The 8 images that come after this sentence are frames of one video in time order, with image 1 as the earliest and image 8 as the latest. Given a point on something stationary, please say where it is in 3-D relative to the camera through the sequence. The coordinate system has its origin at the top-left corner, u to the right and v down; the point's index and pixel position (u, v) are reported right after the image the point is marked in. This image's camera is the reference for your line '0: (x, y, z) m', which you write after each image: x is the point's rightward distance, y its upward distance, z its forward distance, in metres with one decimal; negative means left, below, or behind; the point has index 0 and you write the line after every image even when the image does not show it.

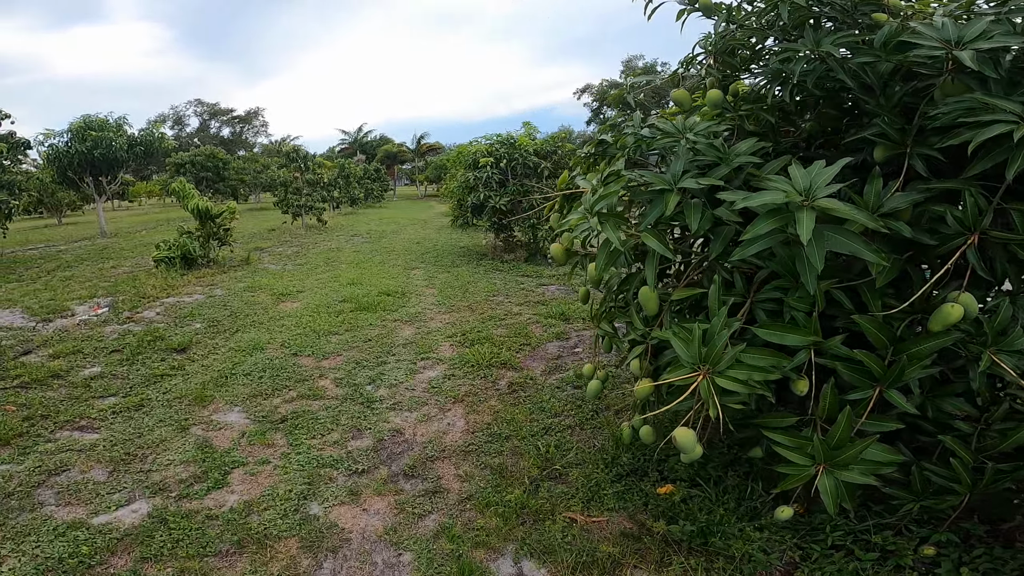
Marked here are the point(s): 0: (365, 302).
0: (-1.7, -0.2, +5.7) m
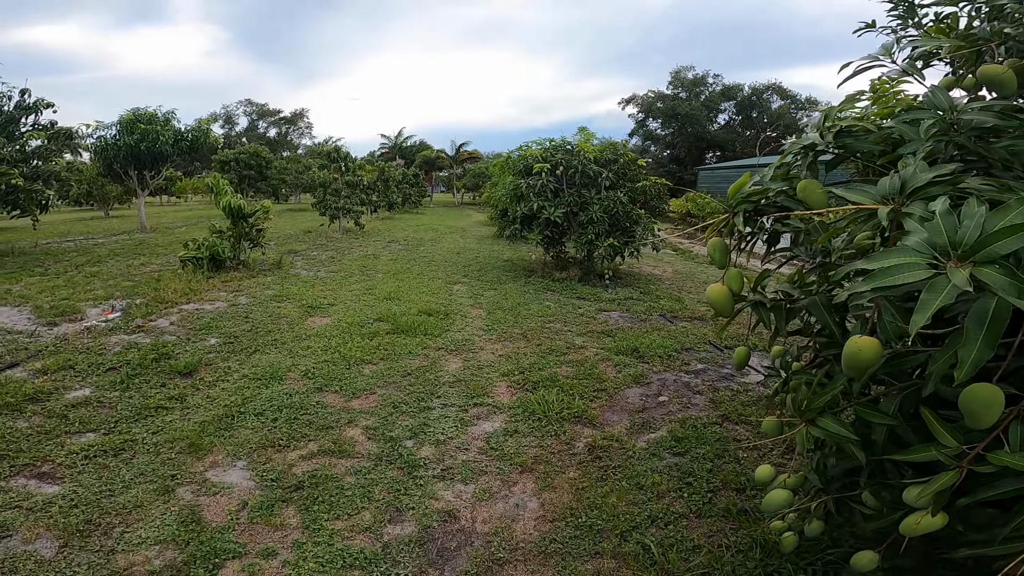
0: (-1.1, -0.4, +4.9) m
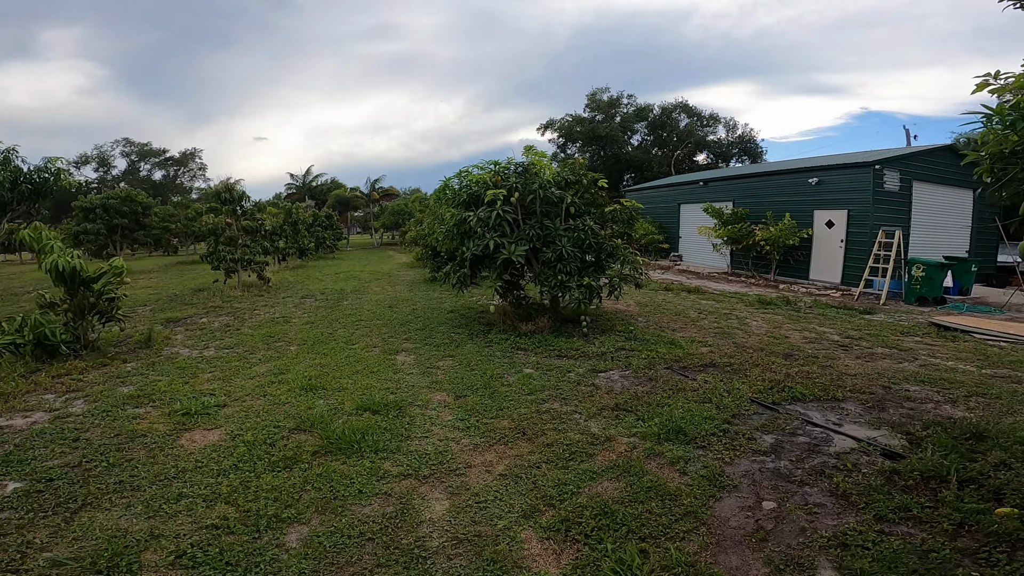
0: (-1.1, -0.9, +3.3) m
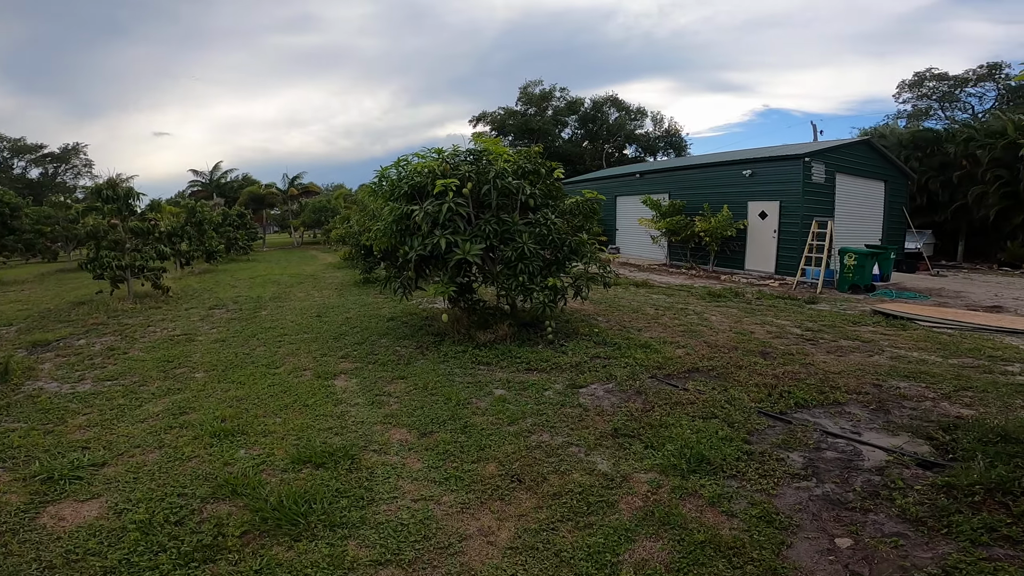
0: (-1.2, -1.0, +2.4) m
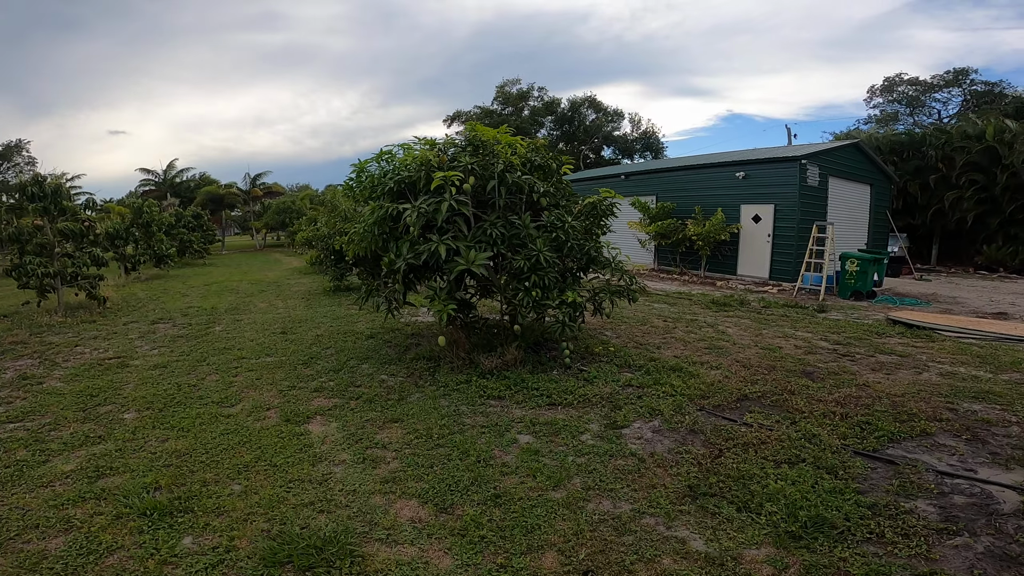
0: (-0.9, -1.1, +1.6) m
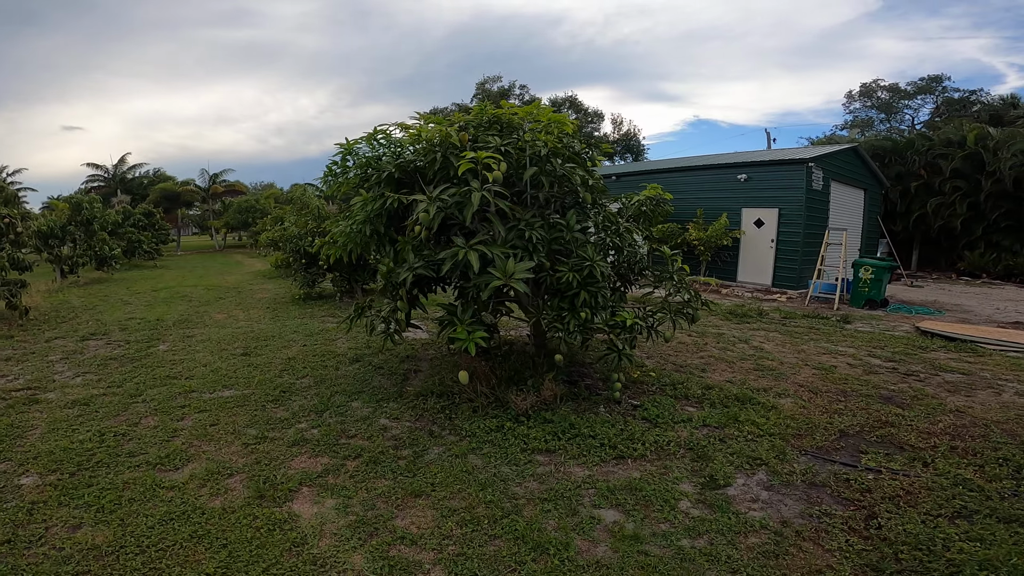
0: (-0.4, -1.2, +0.7) m
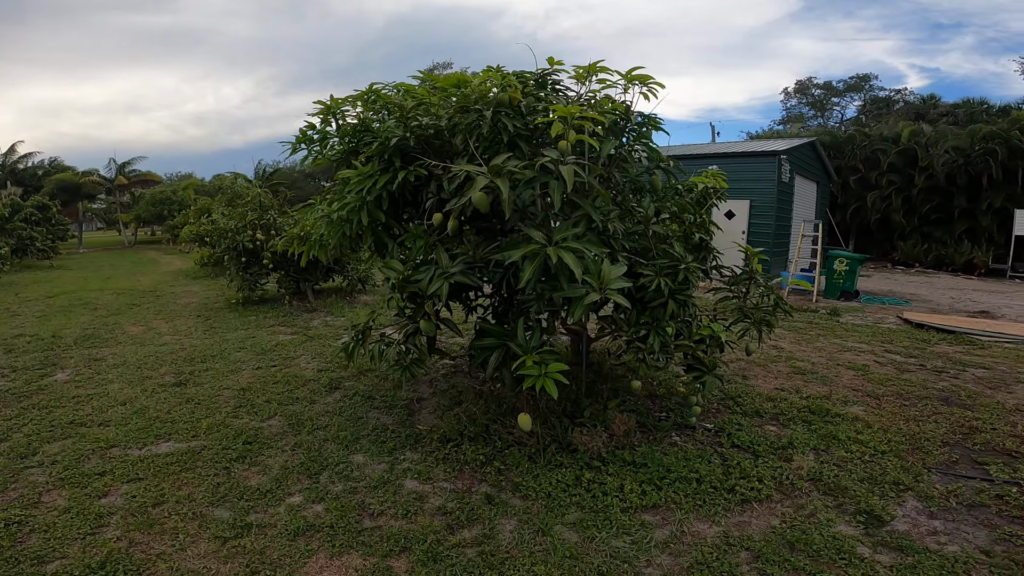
0: (+0.2, -1.3, 0.0) m
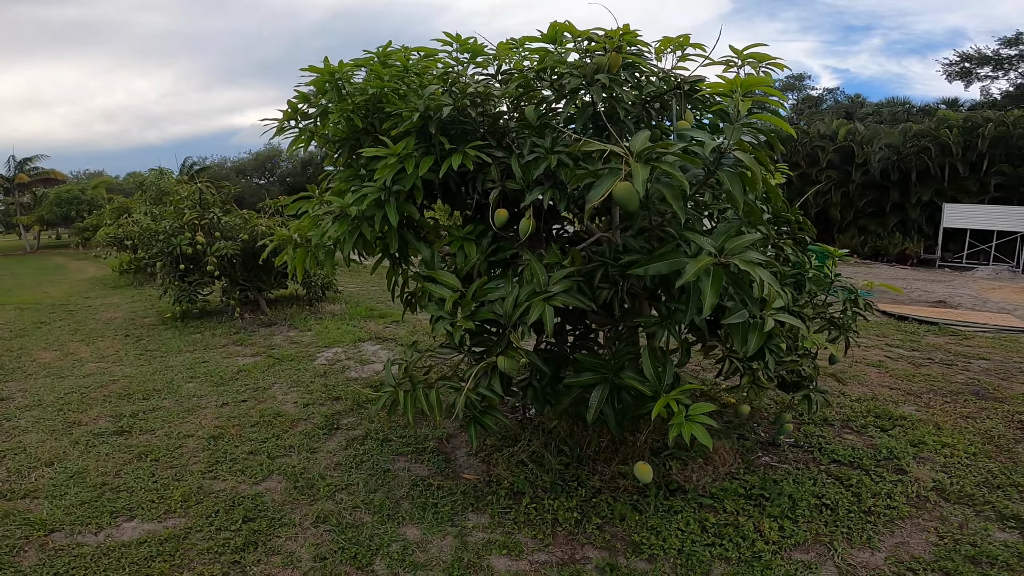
0: (+0.9, -1.4, -0.4) m
